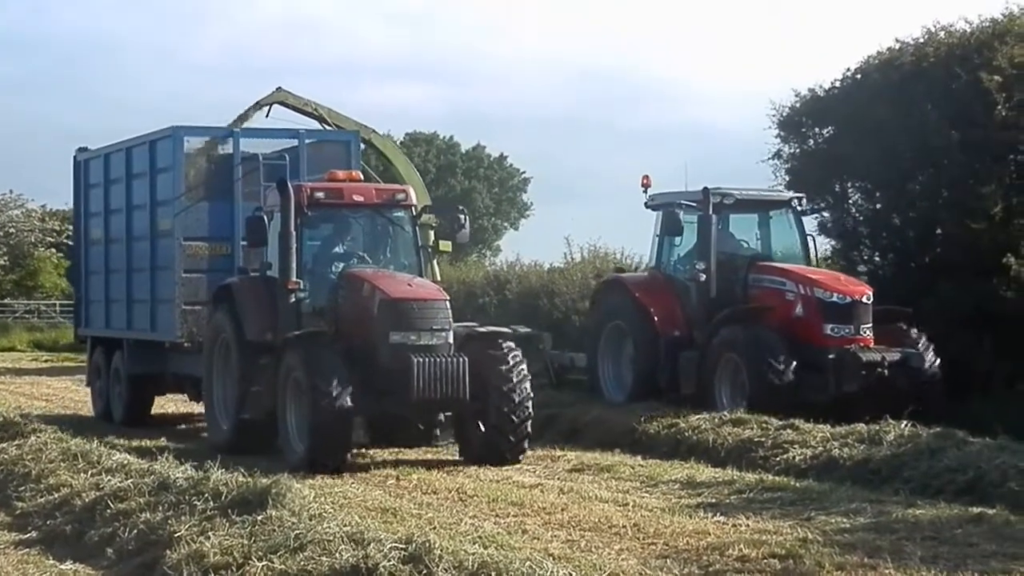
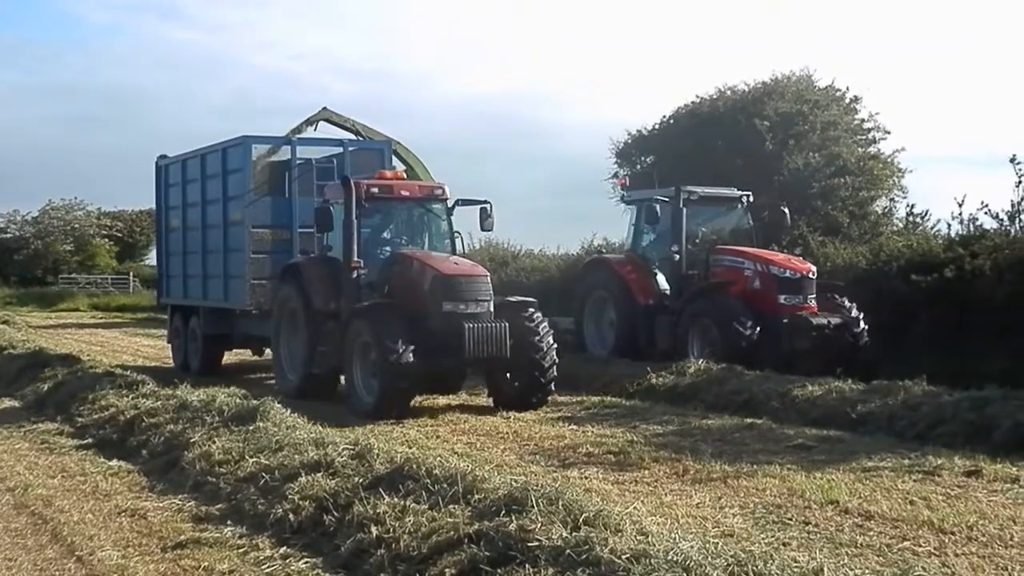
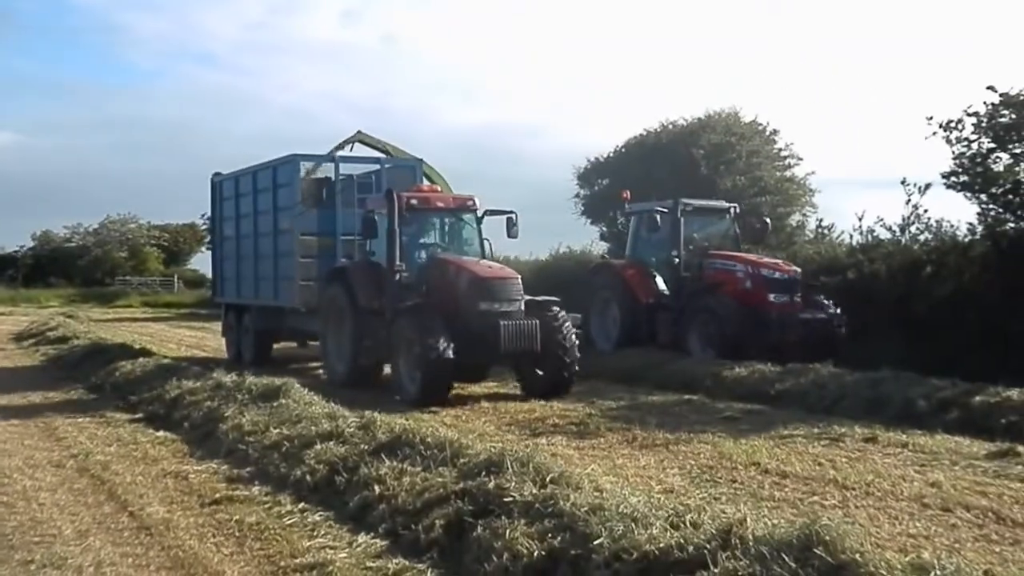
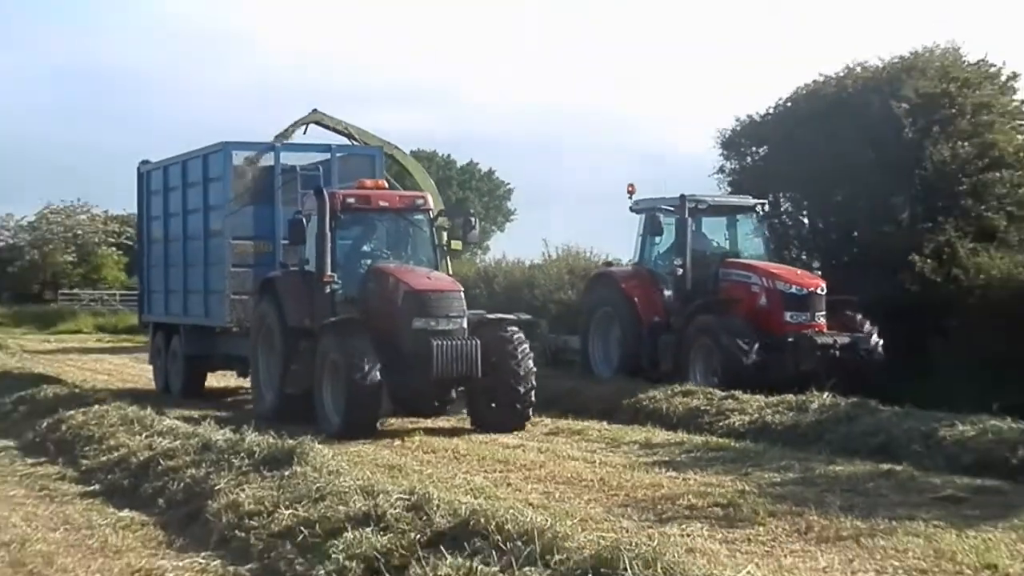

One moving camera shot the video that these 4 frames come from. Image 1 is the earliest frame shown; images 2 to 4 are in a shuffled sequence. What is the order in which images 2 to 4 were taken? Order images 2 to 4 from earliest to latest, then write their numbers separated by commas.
4, 2, 3
